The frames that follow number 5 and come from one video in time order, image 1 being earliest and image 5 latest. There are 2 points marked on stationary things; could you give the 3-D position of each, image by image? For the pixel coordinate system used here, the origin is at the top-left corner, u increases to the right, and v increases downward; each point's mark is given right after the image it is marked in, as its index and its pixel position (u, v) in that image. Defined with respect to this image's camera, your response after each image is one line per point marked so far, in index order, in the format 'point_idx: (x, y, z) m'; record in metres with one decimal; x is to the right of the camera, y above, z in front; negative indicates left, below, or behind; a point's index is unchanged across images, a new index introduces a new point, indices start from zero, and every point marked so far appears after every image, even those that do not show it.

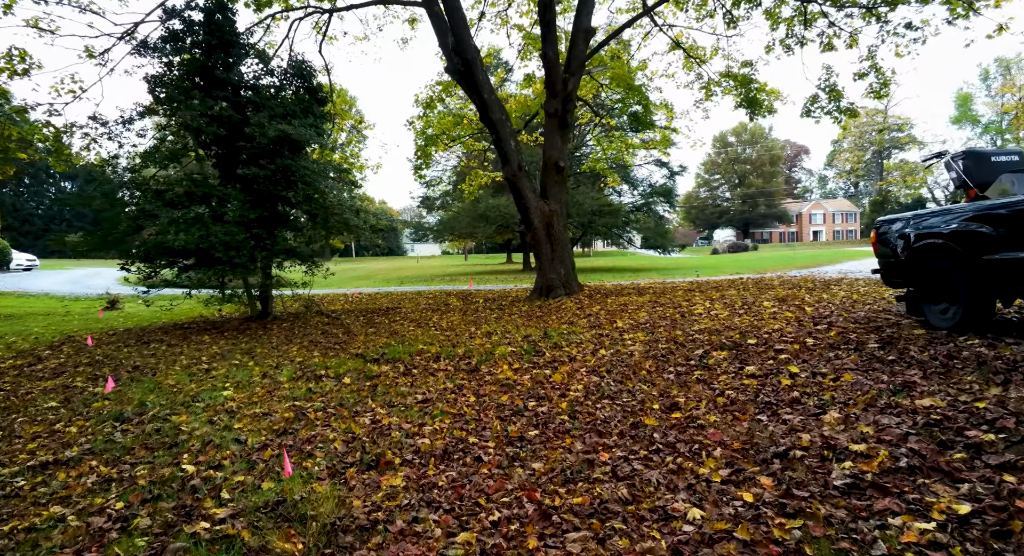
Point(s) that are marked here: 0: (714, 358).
0: (+2.2, -0.9, +6.1) m
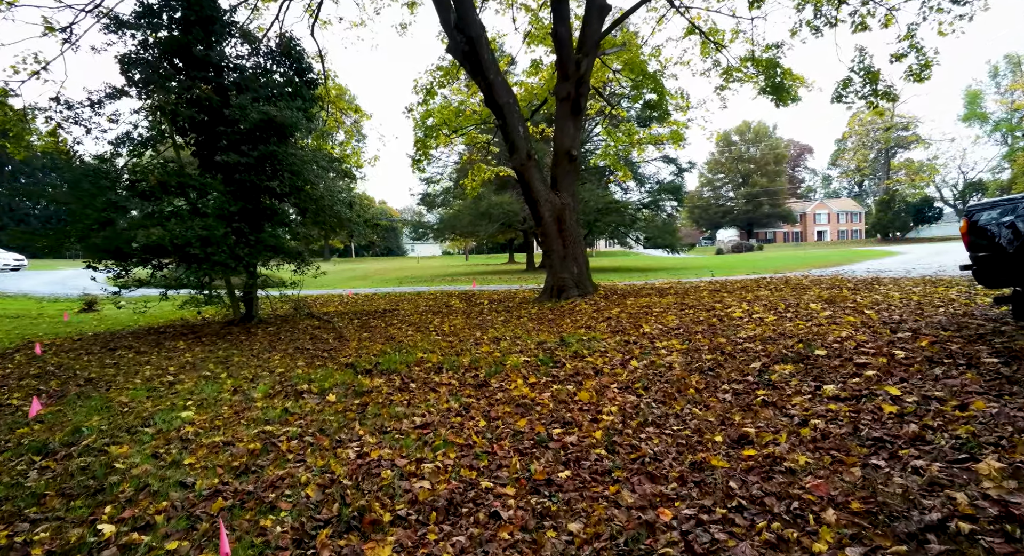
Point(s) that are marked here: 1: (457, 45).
0: (+2.3, -0.8, +5.0) m
1: (-1.1, +4.6, +11.2) m
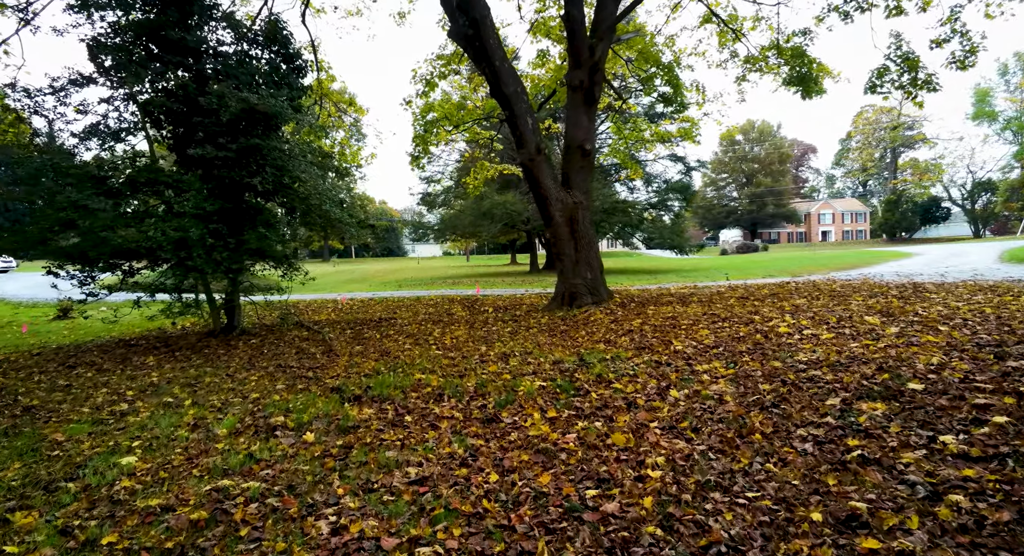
0: (+2.5, -0.9, +3.9) m
1: (-1.0, +4.5, +10.2) m
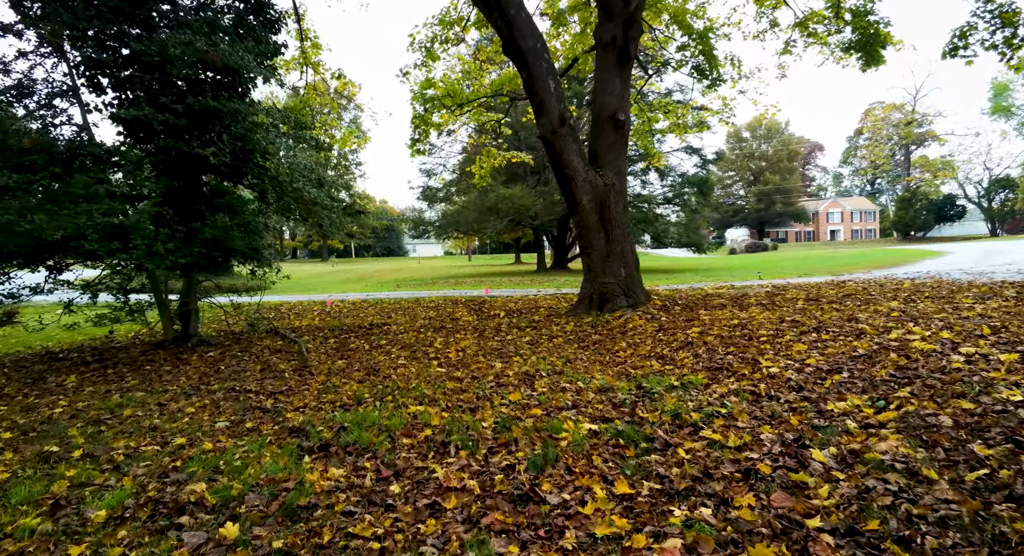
0: (+2.7, -0.9, +2.0) m
1: (-0.7, +4.5, +8.3) m
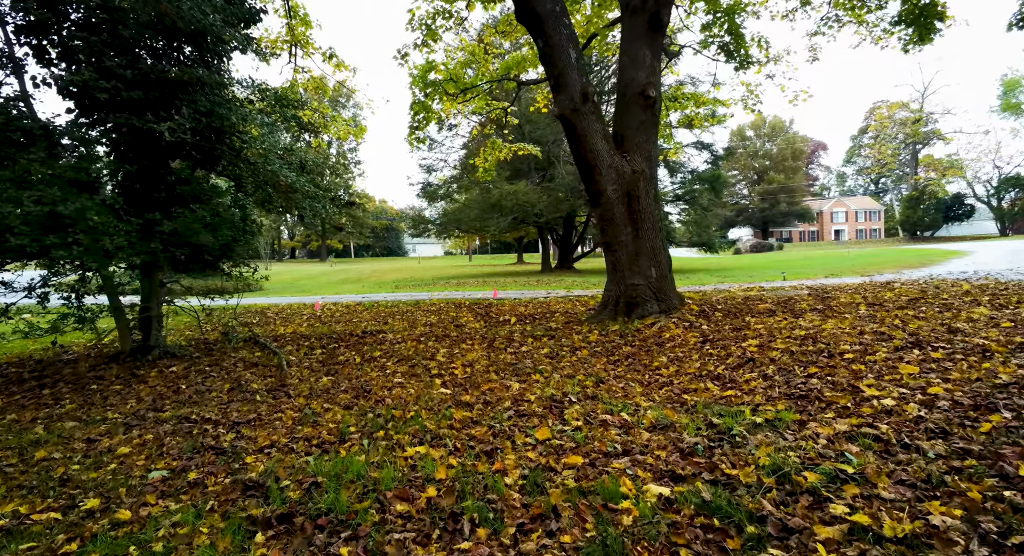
0: (+2.9, -0.9, +0.8) m
1: (-0.5, +4.5, +7.0) m
